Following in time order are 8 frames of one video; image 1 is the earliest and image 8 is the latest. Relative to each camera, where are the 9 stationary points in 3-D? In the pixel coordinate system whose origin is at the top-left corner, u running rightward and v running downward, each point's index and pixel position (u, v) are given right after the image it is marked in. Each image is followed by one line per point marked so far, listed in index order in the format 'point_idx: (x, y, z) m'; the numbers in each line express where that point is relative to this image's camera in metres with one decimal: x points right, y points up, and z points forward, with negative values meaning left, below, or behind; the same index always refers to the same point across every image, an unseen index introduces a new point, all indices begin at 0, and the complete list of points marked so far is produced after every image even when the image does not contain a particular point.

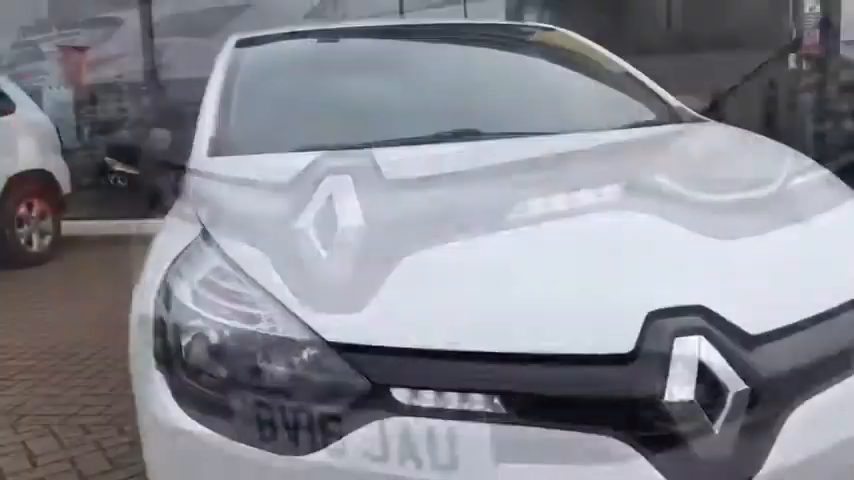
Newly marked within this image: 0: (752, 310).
0: (+0.7, -0.1, +1.7) m
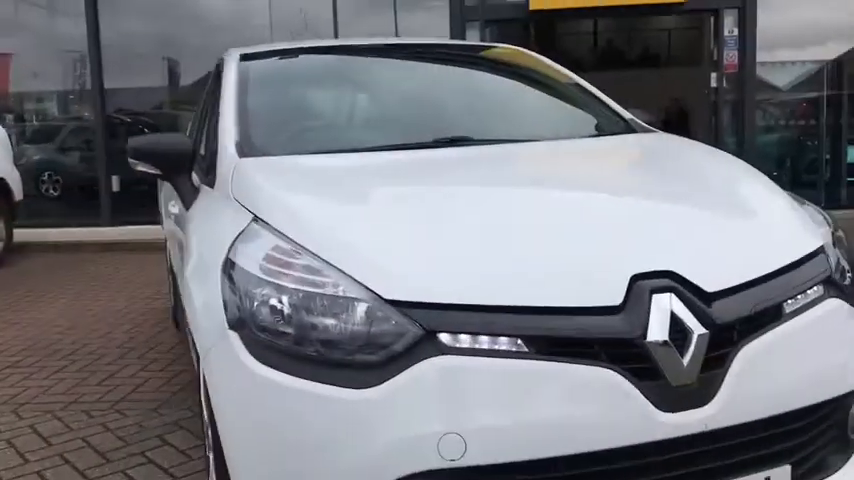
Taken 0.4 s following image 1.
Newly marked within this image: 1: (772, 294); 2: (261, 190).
0: (+0.7, -0.1, +2.2) m
1: (+0.9, -0.1, +2.3) m
2: (-0.5, +0.2, +2.7) m
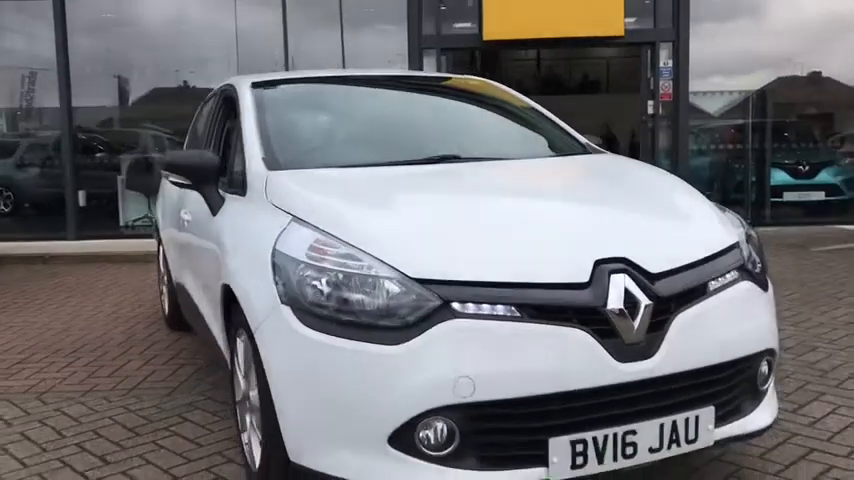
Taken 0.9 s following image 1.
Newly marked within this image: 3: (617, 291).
0: (+0.8, -0.1, +2.9) m
1: (+1.0, -0.1, +3.0) m
2: (-0.5, +0.2, +3.3) m
3: (+0.6, -0.2, +2.8) m
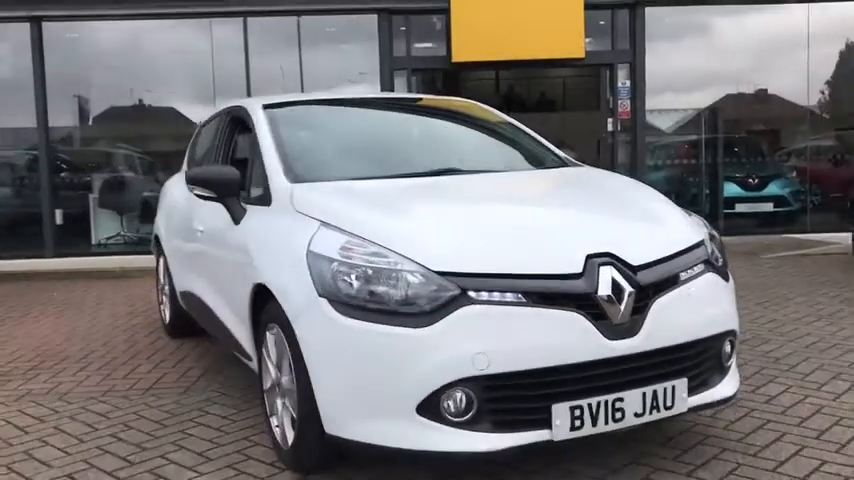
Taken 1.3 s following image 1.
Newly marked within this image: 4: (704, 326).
0: (+0.9, -0.1, +3.4) m
1: (+1.0, -0.1, +3.5) m
2: (-0.5, +0.2, +3.8) m
3: (+0.7, -0.2, +3.3) m
4: (+1.2, -0.4, +3.5) m
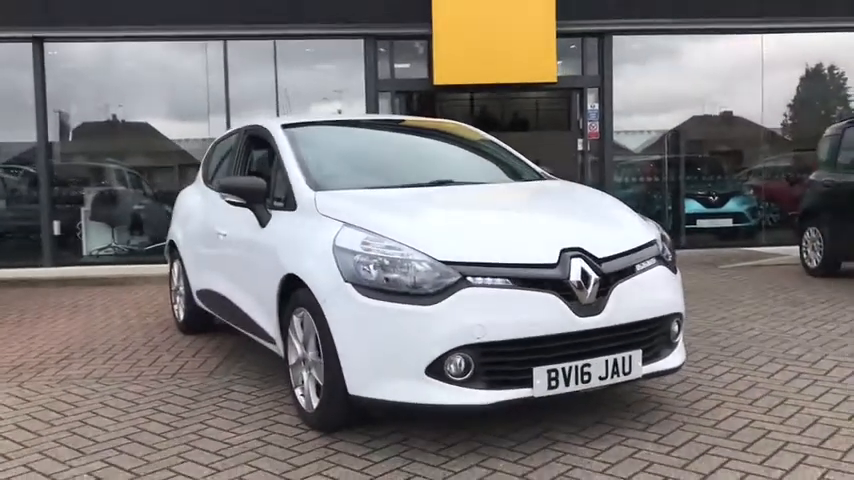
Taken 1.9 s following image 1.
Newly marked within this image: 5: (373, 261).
0: (+0.9, 0.0, +4.3) m
1: (+1.0, -0.1, +4.3) m
2: (-0.5, +0.2, +4.5) m
3: (+0.7, -0.1, +4.1) m
4: (+1.2, -0.4, +4.3) m
5: (-0.3, -0.1, +4.1) m
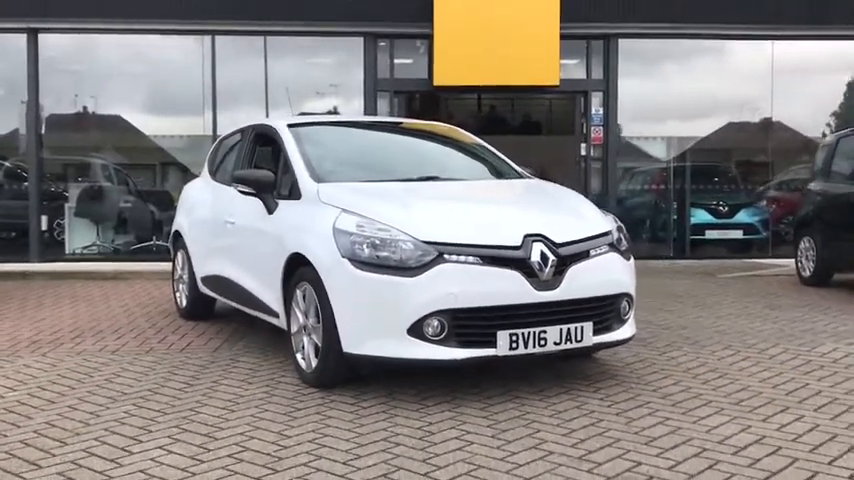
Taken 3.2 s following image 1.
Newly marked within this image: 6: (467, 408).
0: (+0.8, 0.0, +5.0) m
1: (+1.0, 0.0, +5.1) m
2: (-0.6, +0.3, +5.3) m
3: (+0.6, -0.1, +4.9) m
4: (+1.1, -0.3, +5.1) m
5: (-0.4, 0.0, +4.9) m
6: (+0.2, -1.0, +4.8) m
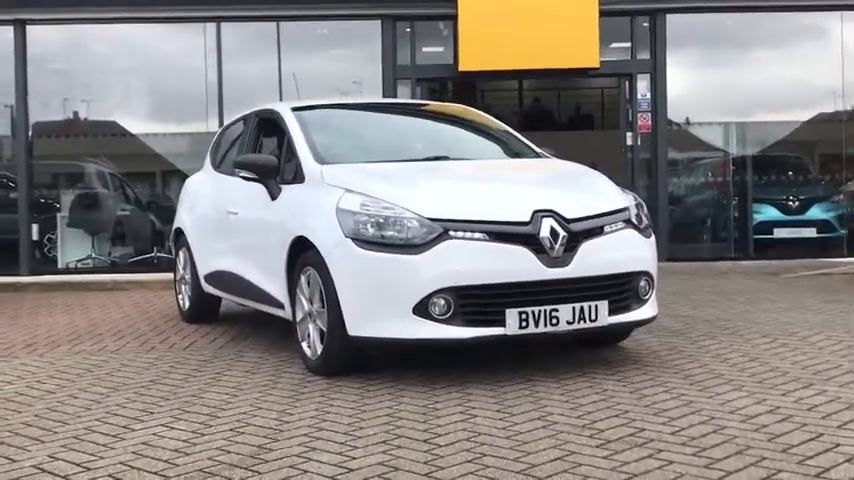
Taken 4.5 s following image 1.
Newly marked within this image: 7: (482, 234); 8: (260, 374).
0: (+0.8, +0.2, +4.9) m
1: (+1.0, +0.1, +5.0) m
2: (-0.5, +0.4, +5.2) m
3: (+0.7, +0.1, +4.7) m
4: (+1.1, -0.1, +5.0) m
5: (-0.3, +0.1, +4.7) m
6: (+0.3, -0.8, +4.7) m
7: (+0.3, 0.0, +4.6) m
8: (-1.1, -0.9, +5.4) m
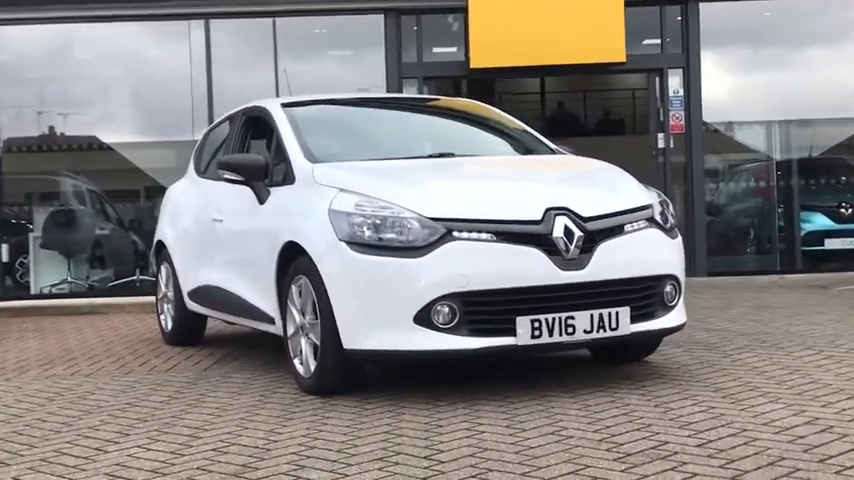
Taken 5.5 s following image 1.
0: (+0.8, +0.2, +4.5) m
1: (+1.0, +0.1, +4.6) m
2: (-0.5, +0.3, +4.7) m
3: (+0.7, +0.1, +4.3) m
4: (+1.1, -0.1, +4.5) m
5: (-0.3, +0.1, +4.3) m
6: (+0.3, -0.9, +4.2) m
7: (+0.3, 0.0, +4.2) m
8: (-1.1, -0.9, +5.0) m
